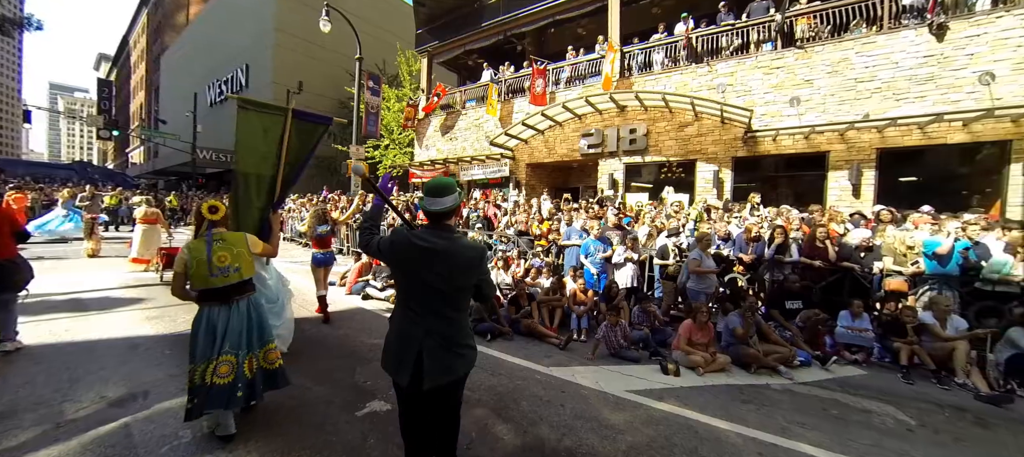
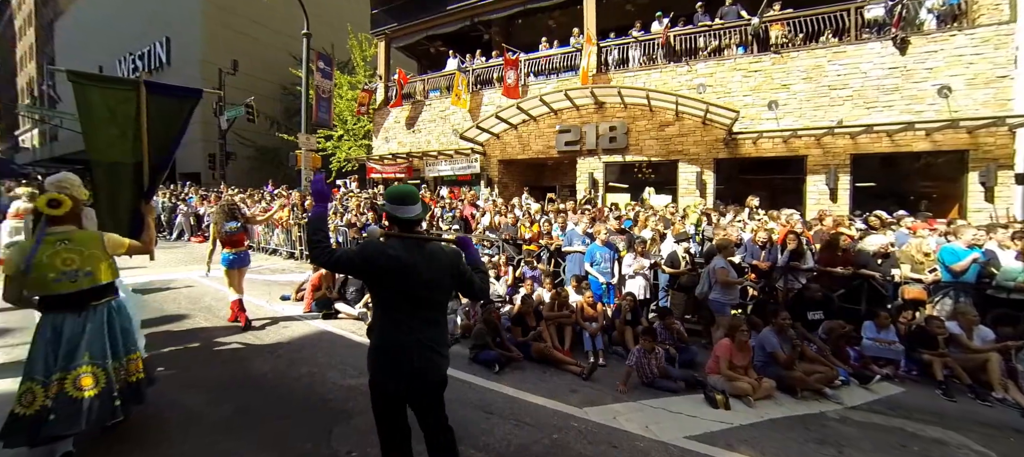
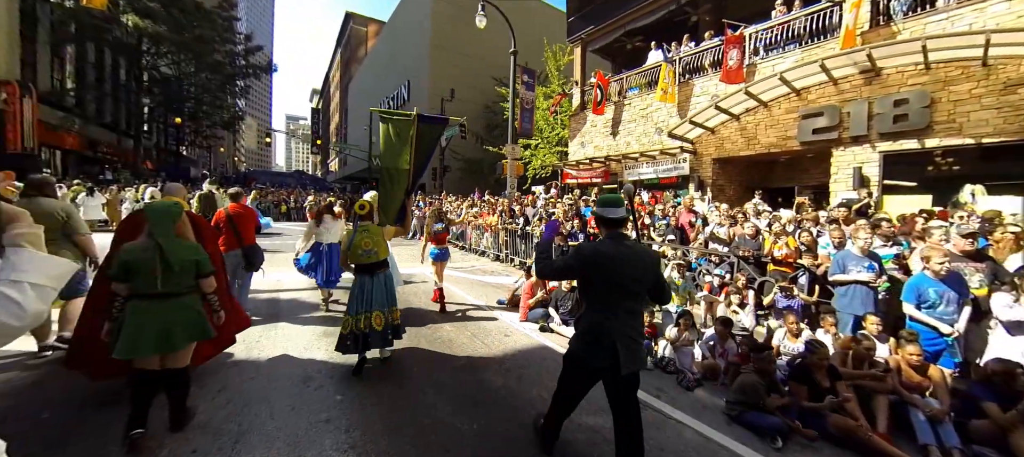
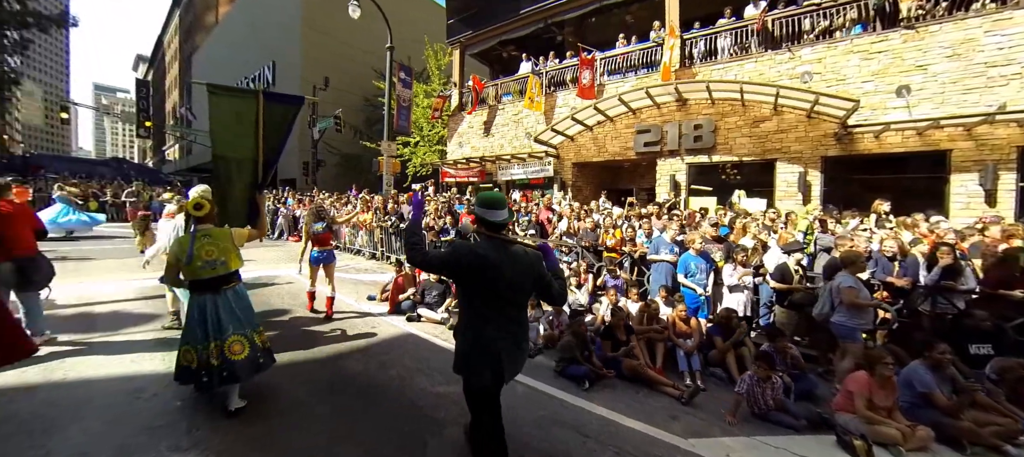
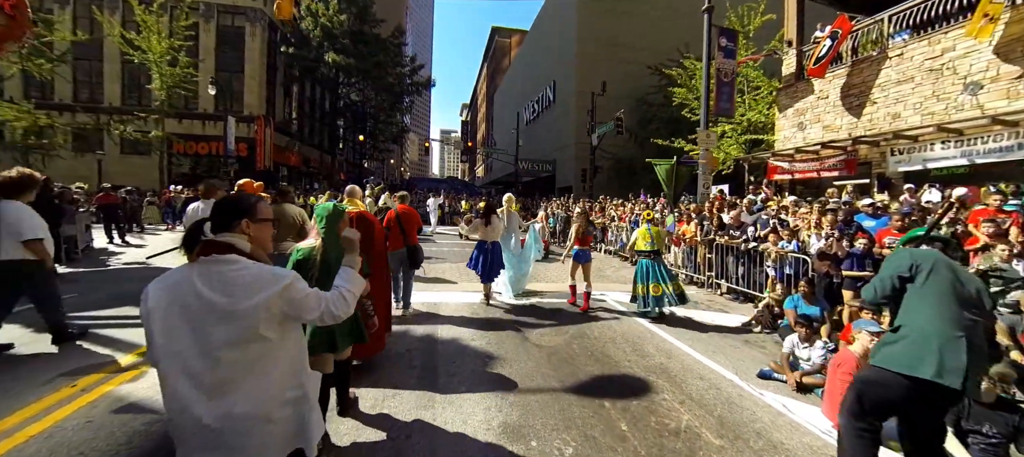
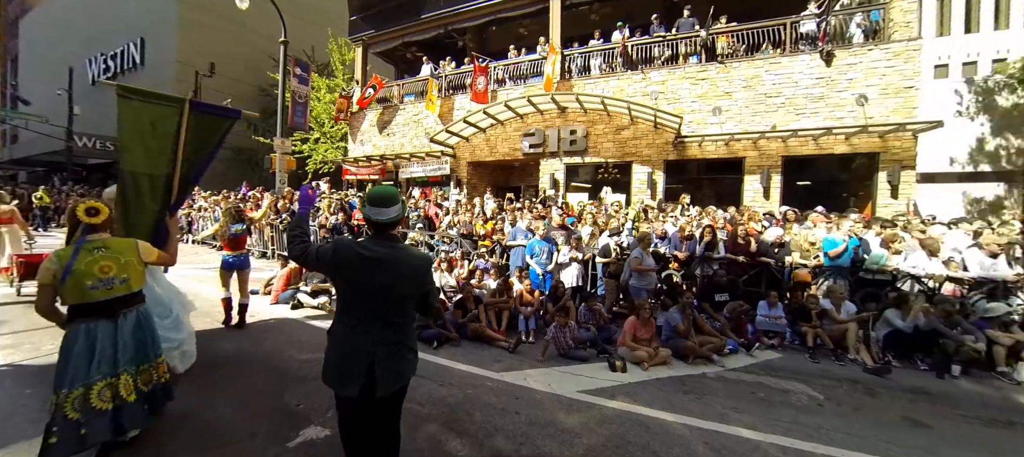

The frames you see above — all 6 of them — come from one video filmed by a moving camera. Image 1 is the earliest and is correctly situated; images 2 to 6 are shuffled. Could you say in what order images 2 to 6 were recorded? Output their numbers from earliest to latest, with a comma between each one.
6, 2, 4, 3, 5
